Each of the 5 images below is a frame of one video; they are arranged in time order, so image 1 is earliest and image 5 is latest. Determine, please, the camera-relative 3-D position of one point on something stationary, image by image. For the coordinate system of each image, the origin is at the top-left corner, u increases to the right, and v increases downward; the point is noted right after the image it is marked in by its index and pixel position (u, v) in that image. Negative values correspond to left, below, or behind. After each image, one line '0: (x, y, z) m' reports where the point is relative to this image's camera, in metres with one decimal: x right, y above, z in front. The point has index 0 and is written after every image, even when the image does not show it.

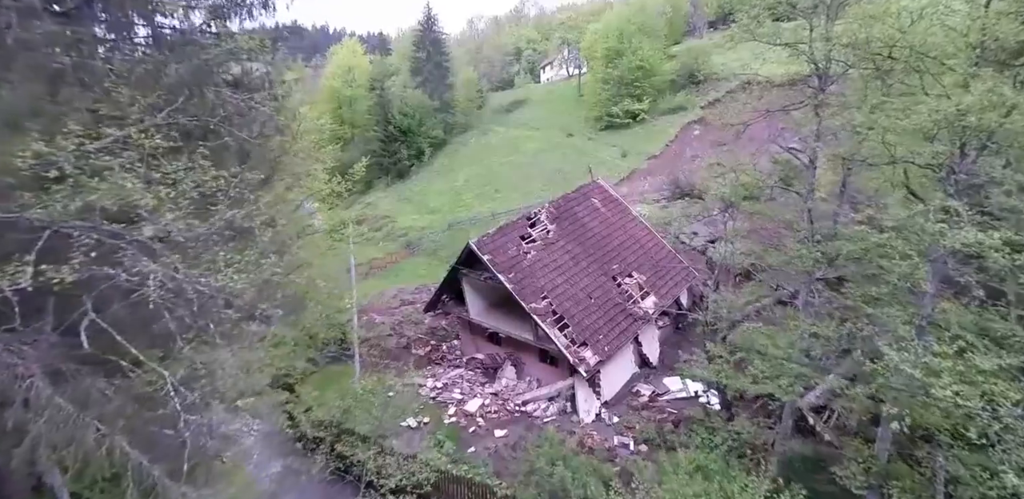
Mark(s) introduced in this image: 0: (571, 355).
0: (+1.3, -2.4, +13.7) m
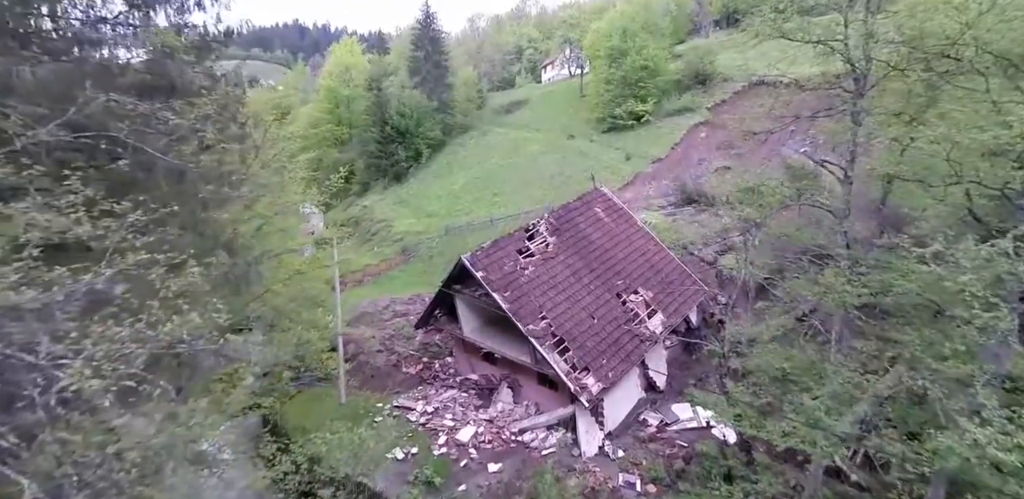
0: (+1.2, -2.8, +12.5) m
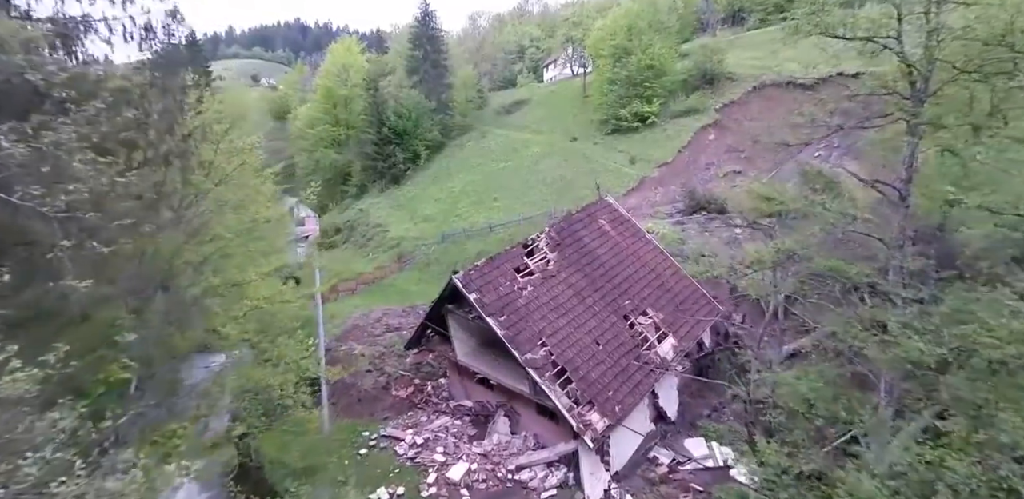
0: (+1.2, -3.2, +11.3) m
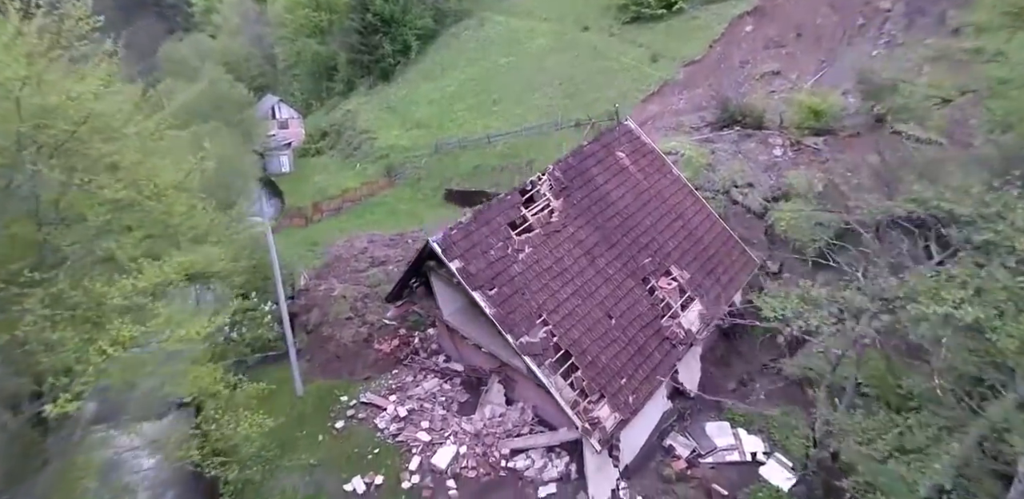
0: (+1.0, -2.6, +9.3) m
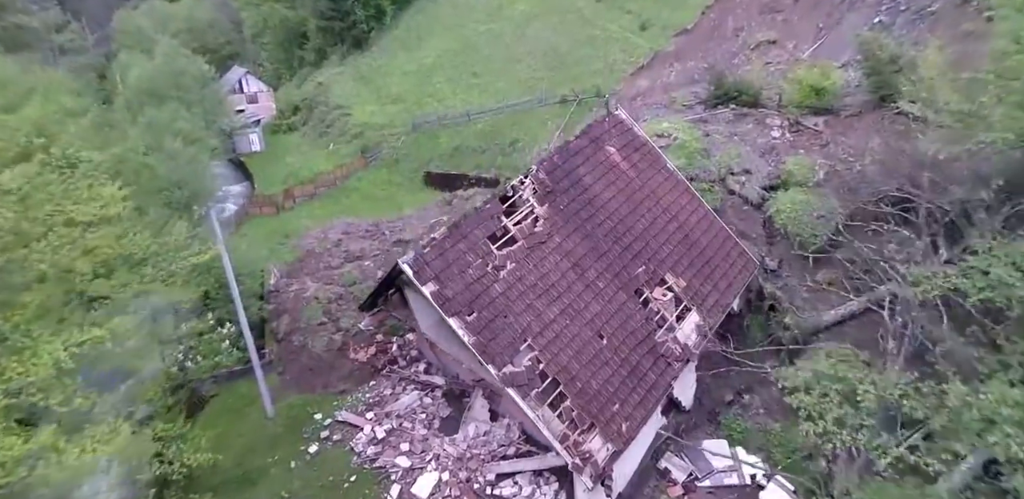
0: (+0.8, -2.9, +8.6) m
